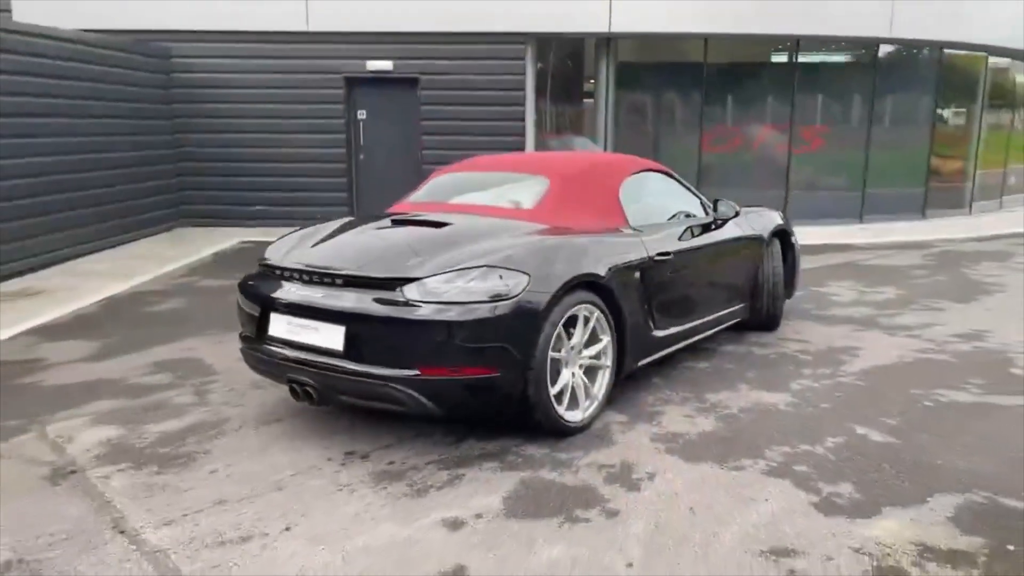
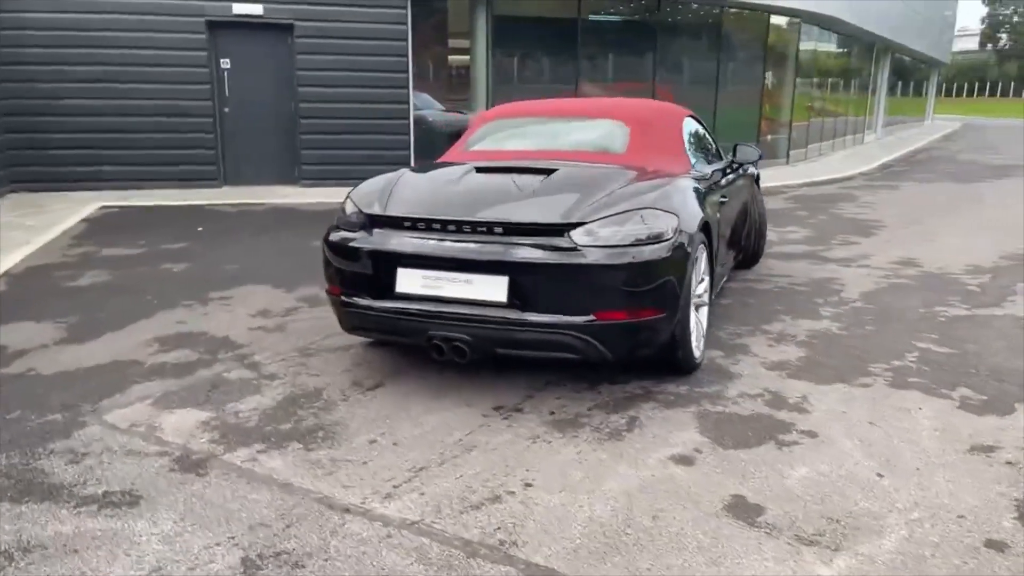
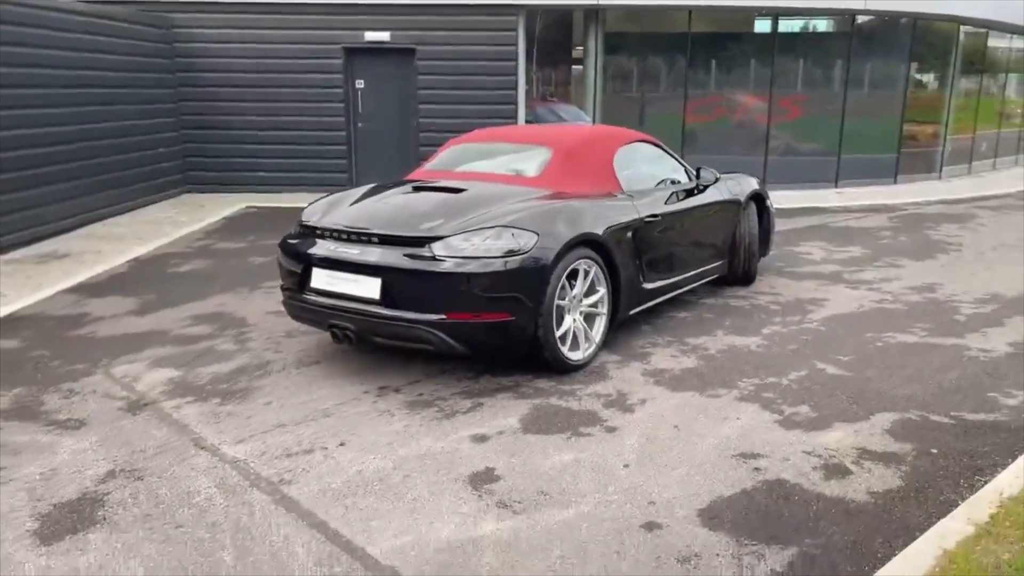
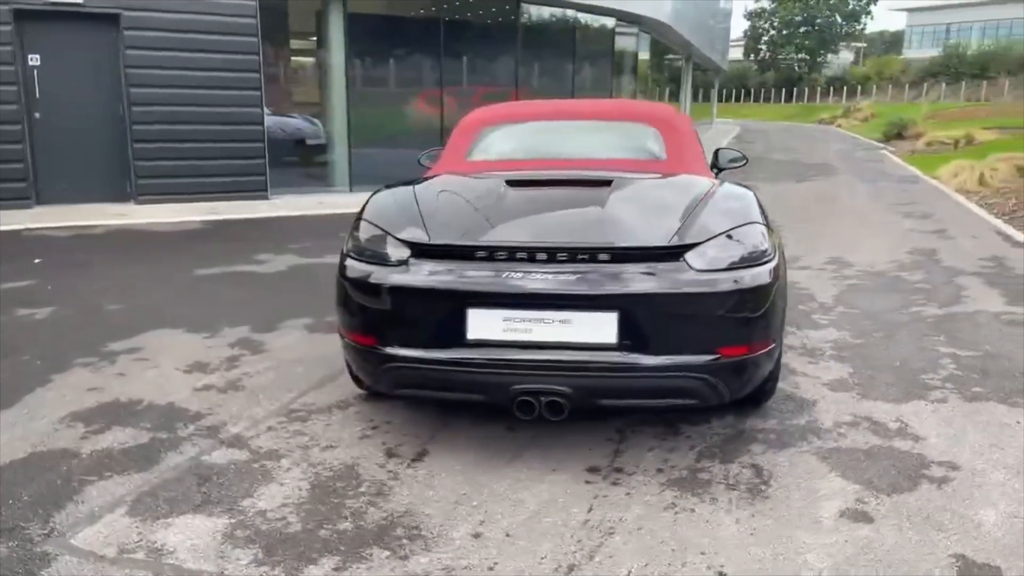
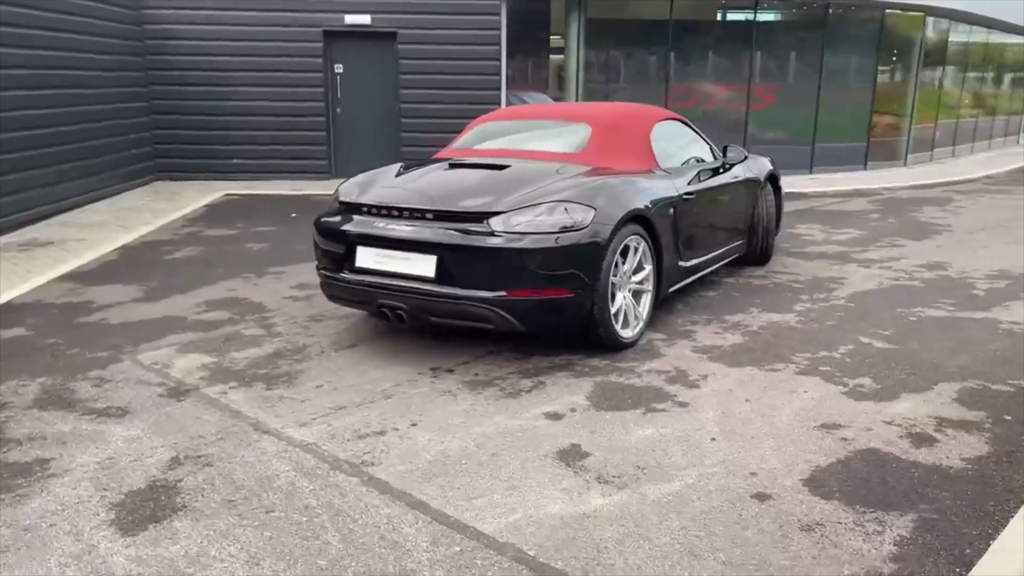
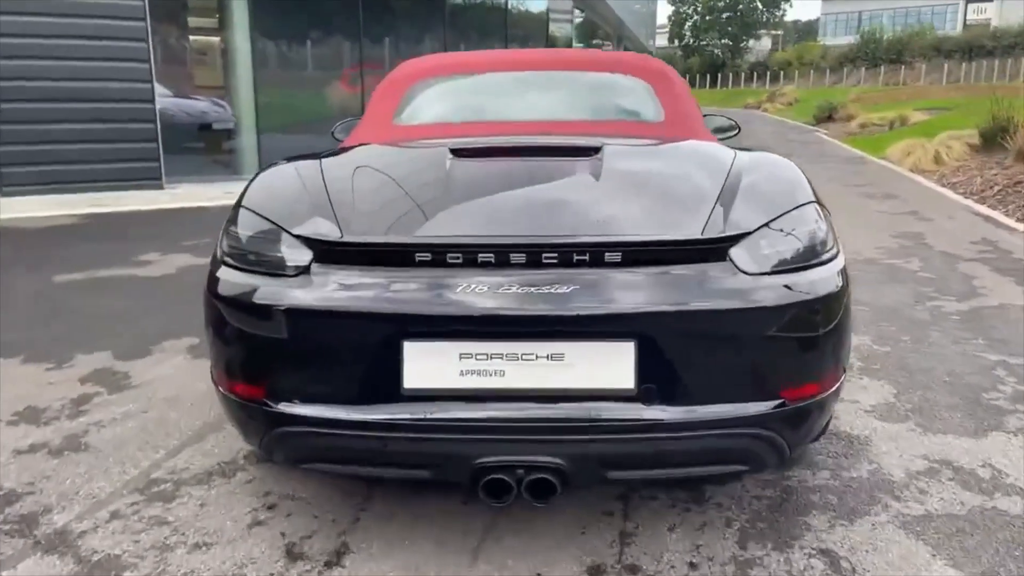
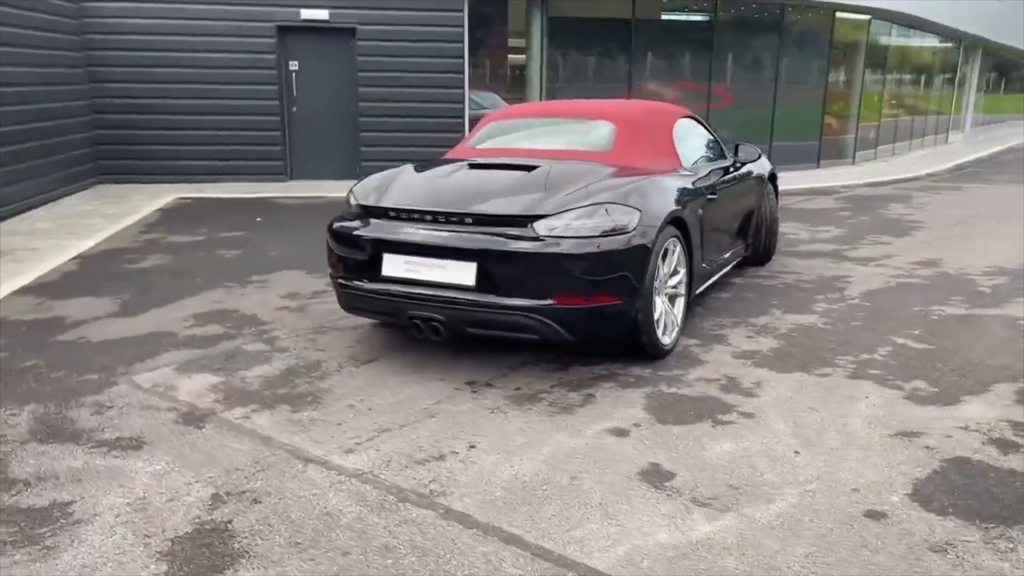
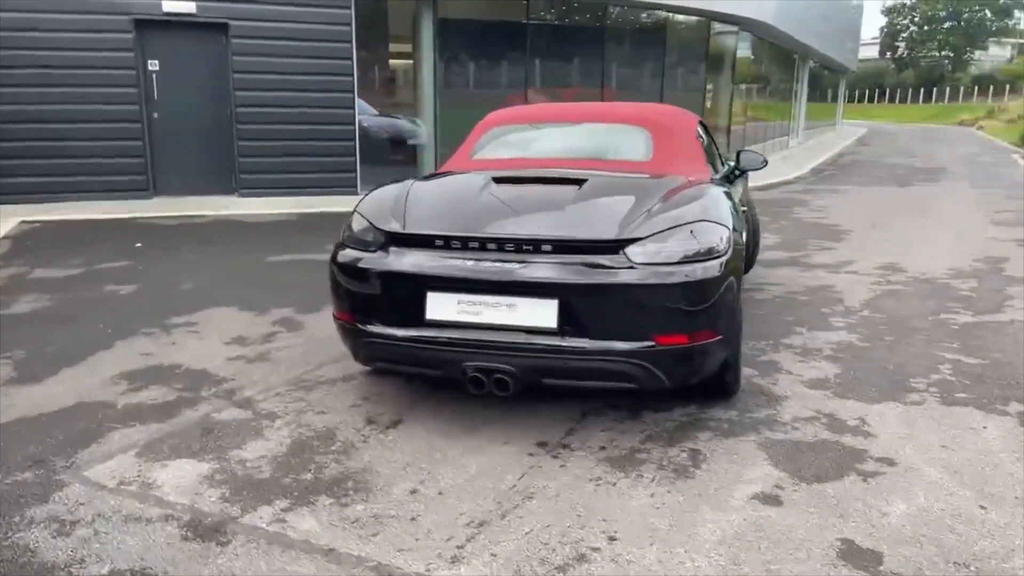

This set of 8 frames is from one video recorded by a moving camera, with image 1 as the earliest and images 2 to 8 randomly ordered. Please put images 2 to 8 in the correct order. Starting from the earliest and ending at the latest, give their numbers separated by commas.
3, 5, 7, 2, 8, 4, 6
